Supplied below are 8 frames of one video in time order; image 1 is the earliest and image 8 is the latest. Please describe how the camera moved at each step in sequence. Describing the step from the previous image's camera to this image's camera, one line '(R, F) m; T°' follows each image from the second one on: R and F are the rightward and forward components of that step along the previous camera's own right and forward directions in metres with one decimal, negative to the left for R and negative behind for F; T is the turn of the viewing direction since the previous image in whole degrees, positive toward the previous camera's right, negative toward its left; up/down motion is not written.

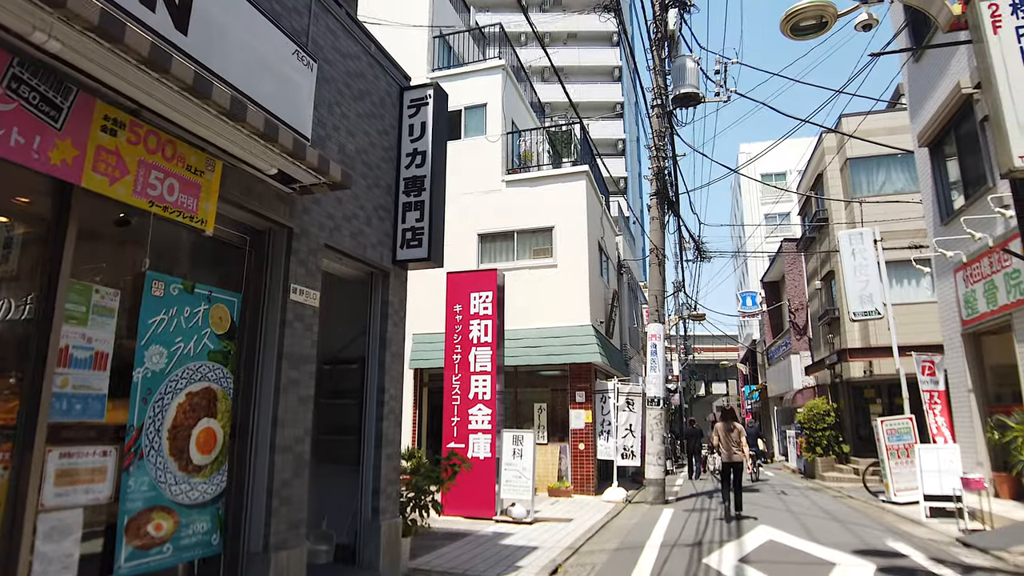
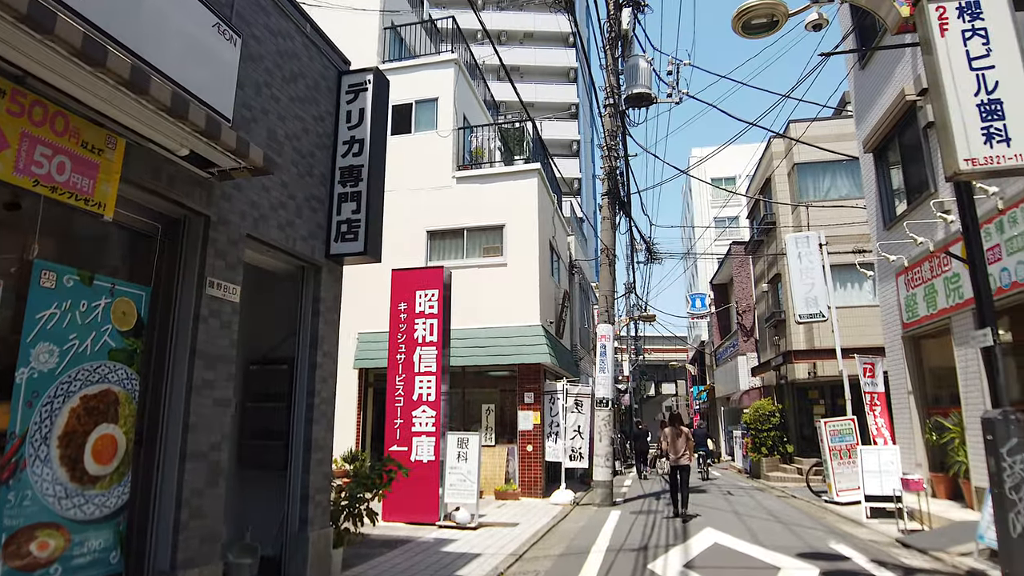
(+0.1, +0.3) m; +4°
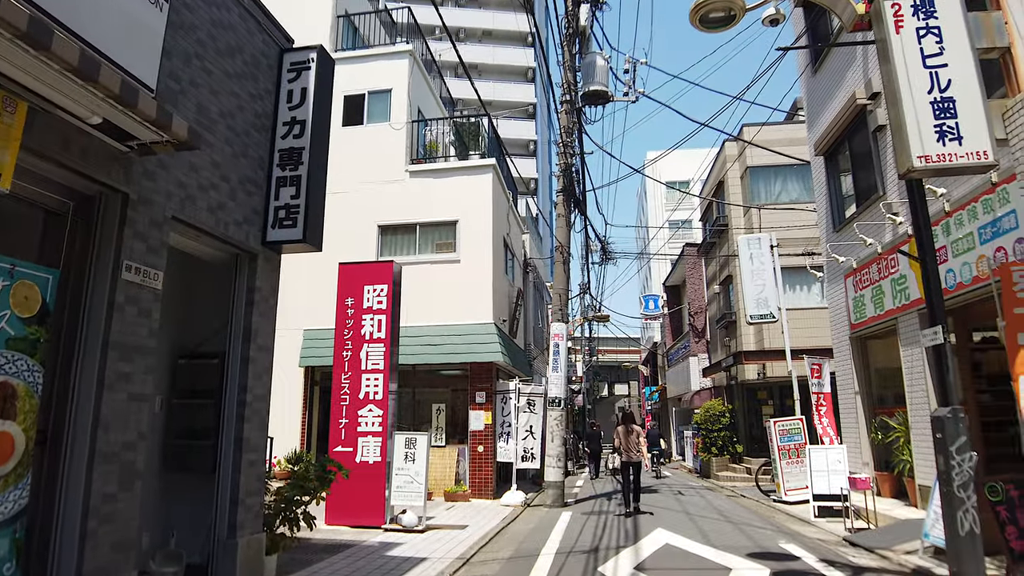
(0.0, +0.2) m; +4°
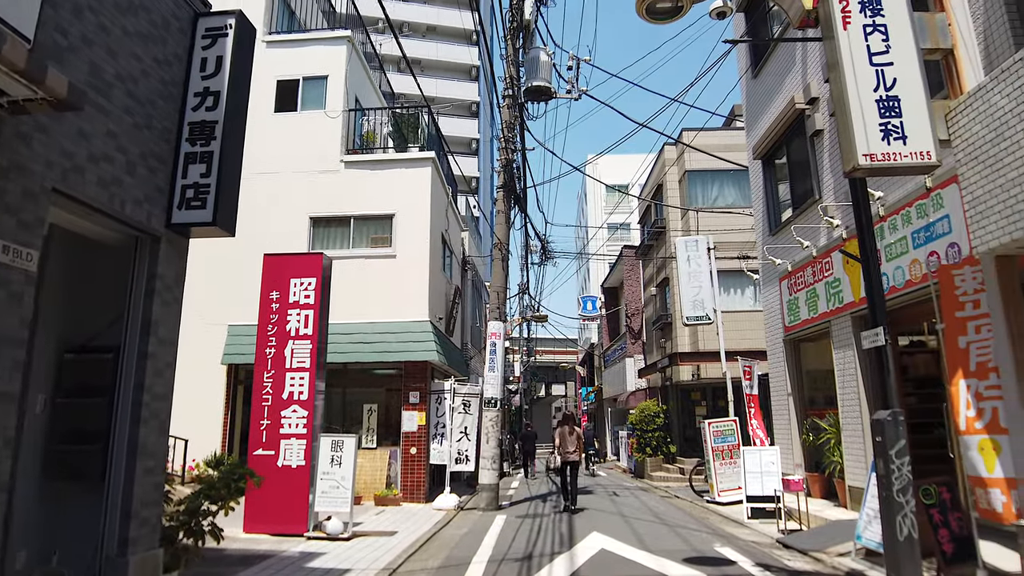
(0.0, +0.3) m; +5°
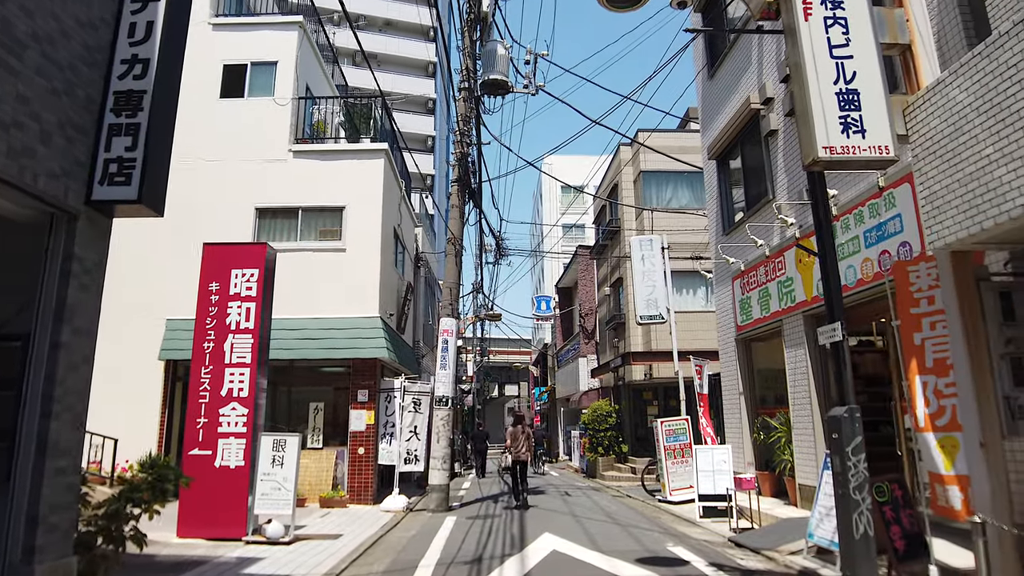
(0.0, +0.2) m; +4°
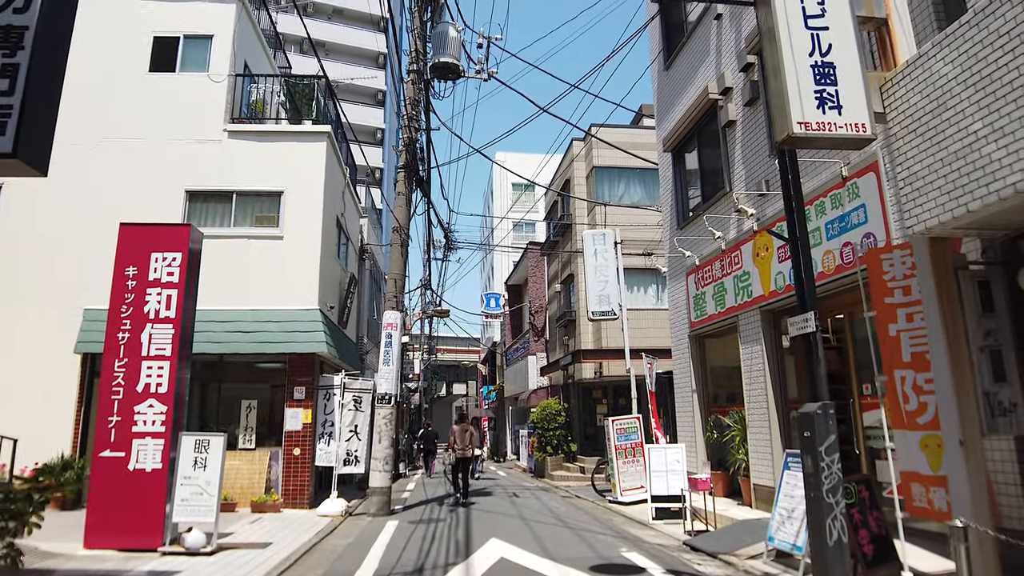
(0.0, +0.5) m; +4°
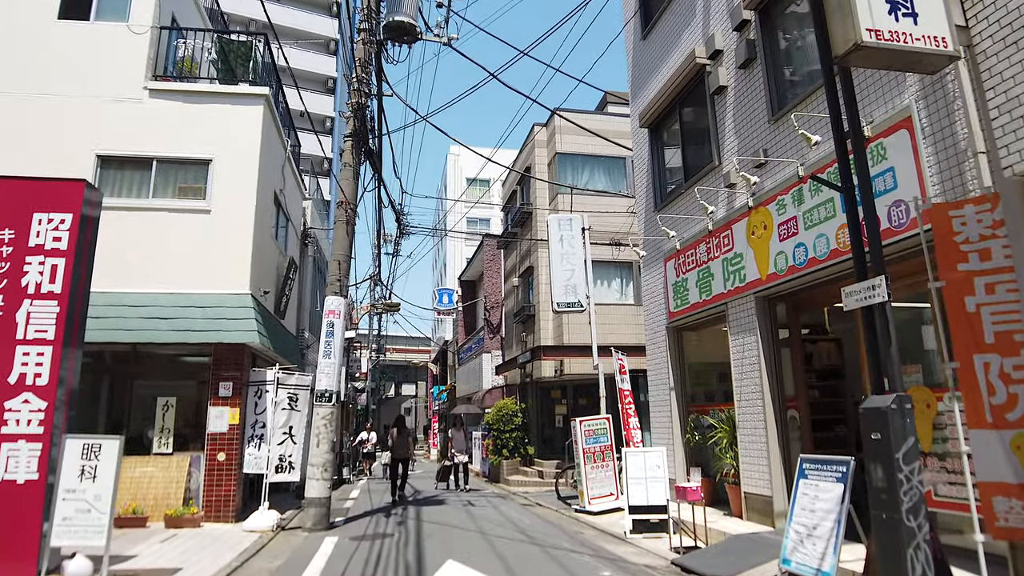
(-0.1, +1.2) m; +4°
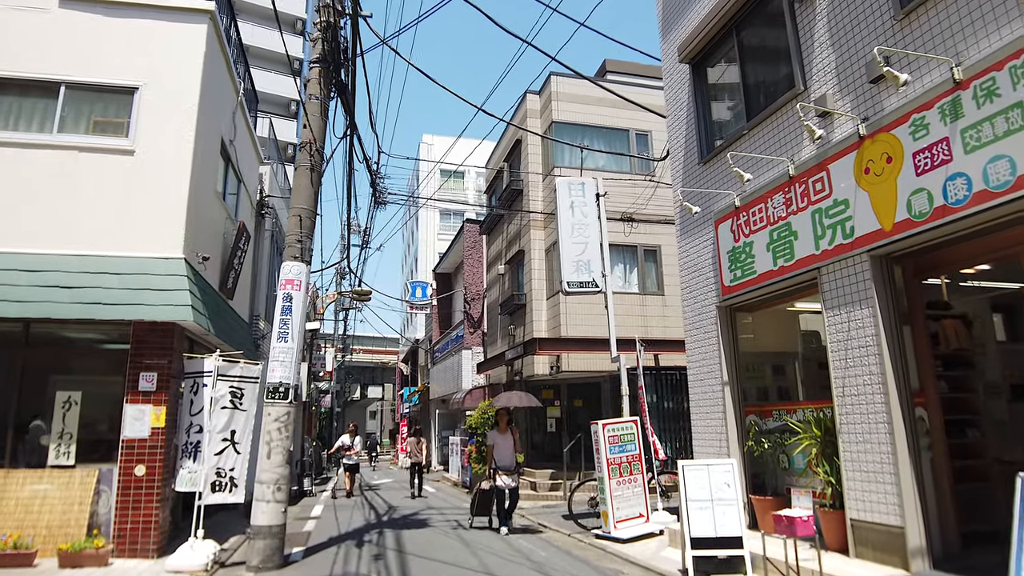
(-0.5, +2.1) m; +3°
